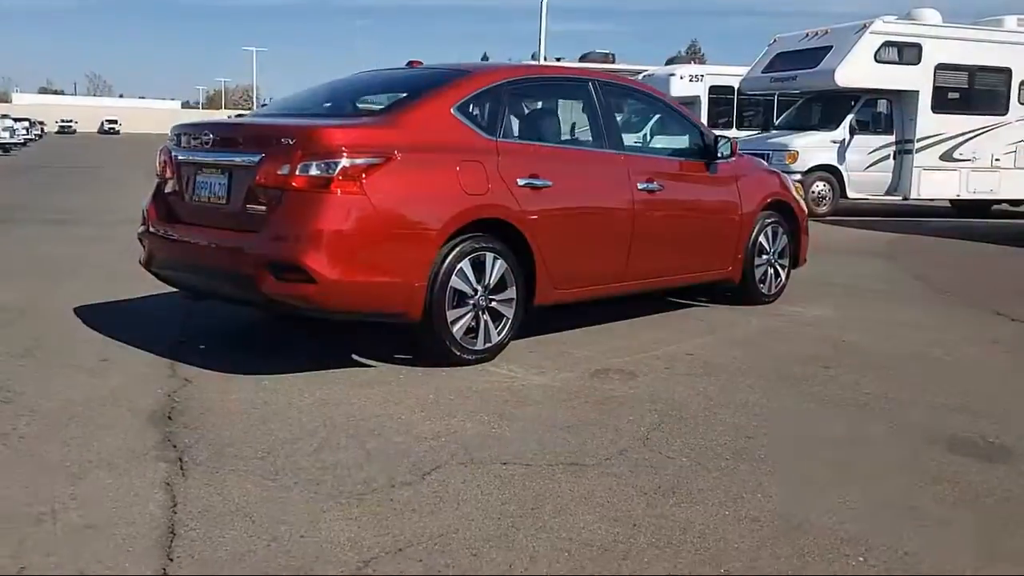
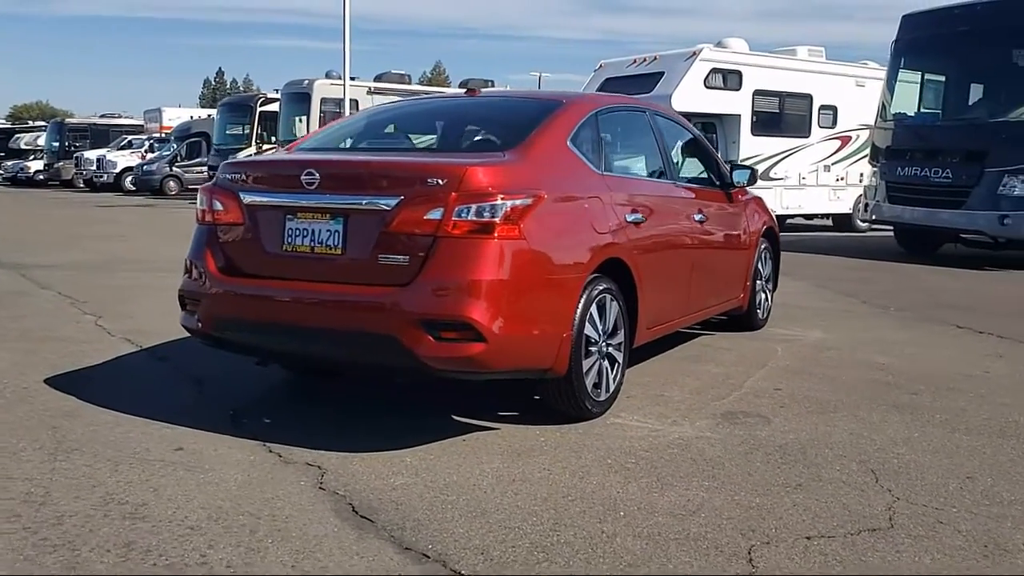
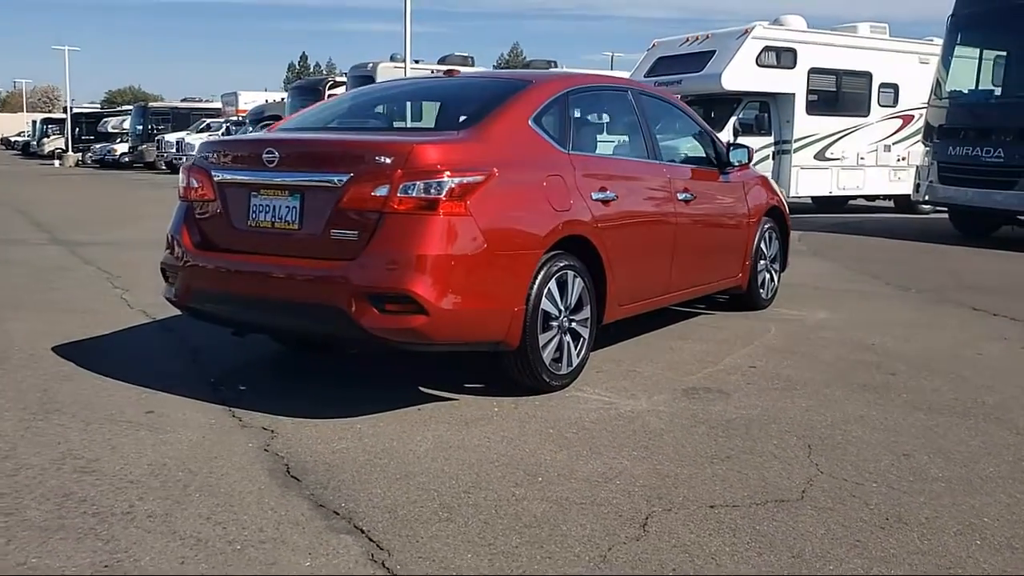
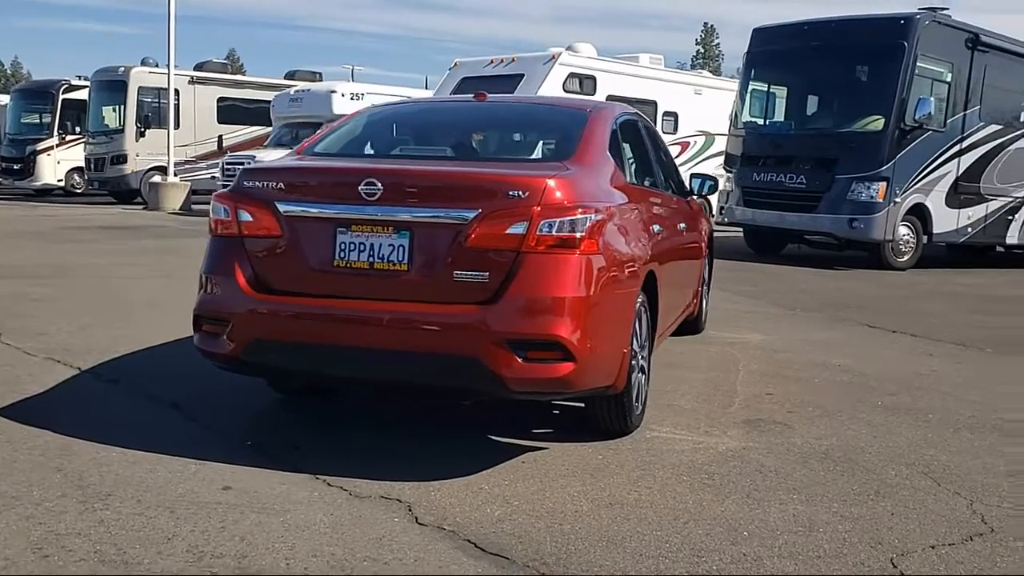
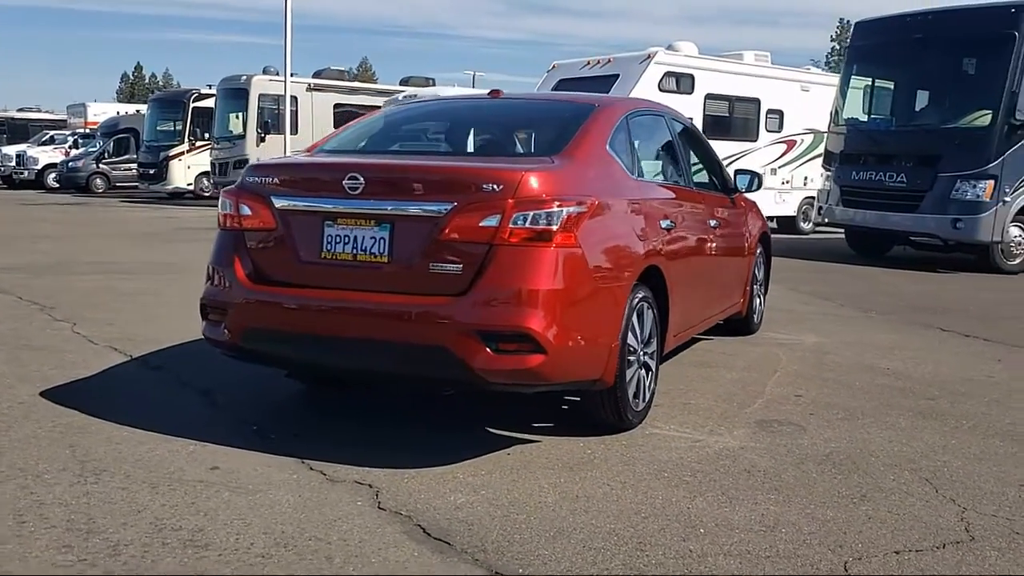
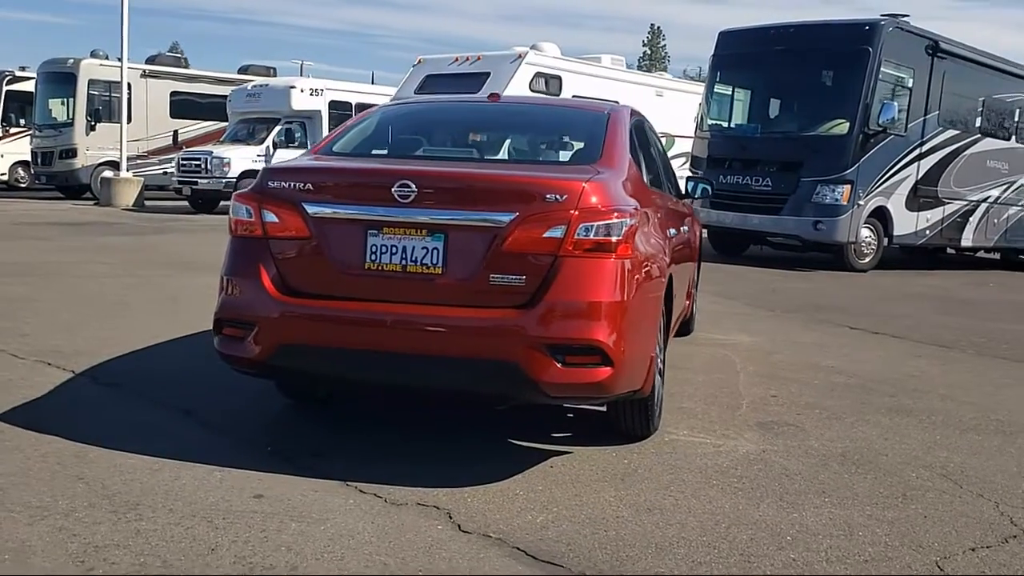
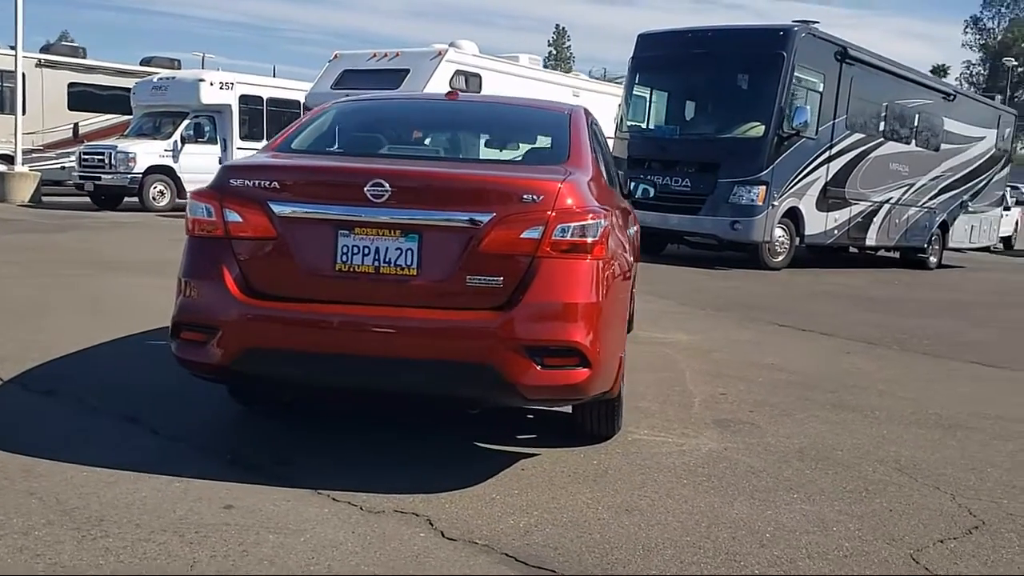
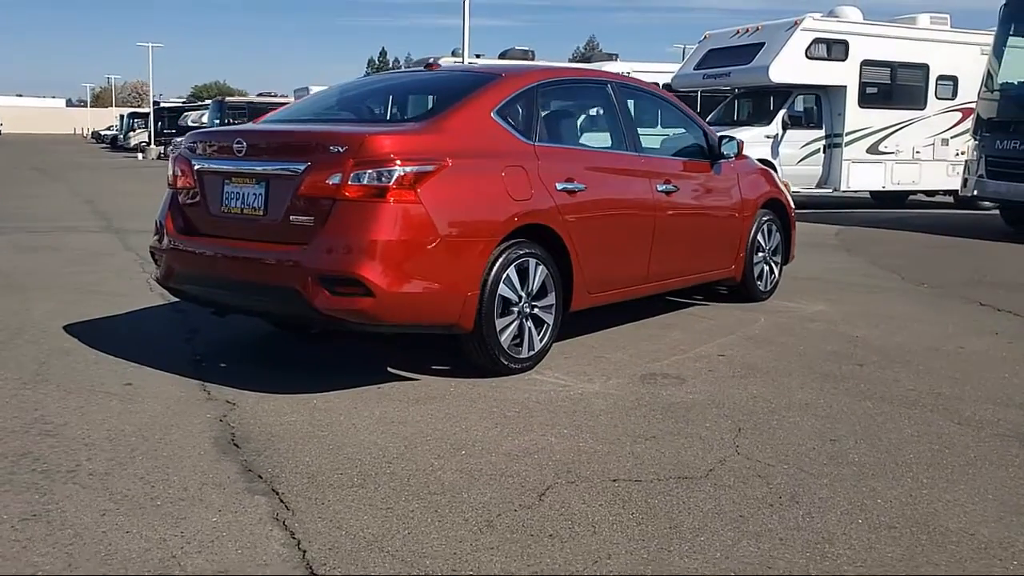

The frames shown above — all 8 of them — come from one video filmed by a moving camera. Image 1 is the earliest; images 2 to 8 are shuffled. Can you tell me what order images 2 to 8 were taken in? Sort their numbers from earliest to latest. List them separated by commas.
8, 3, 2, 5, 4, 6, 7
